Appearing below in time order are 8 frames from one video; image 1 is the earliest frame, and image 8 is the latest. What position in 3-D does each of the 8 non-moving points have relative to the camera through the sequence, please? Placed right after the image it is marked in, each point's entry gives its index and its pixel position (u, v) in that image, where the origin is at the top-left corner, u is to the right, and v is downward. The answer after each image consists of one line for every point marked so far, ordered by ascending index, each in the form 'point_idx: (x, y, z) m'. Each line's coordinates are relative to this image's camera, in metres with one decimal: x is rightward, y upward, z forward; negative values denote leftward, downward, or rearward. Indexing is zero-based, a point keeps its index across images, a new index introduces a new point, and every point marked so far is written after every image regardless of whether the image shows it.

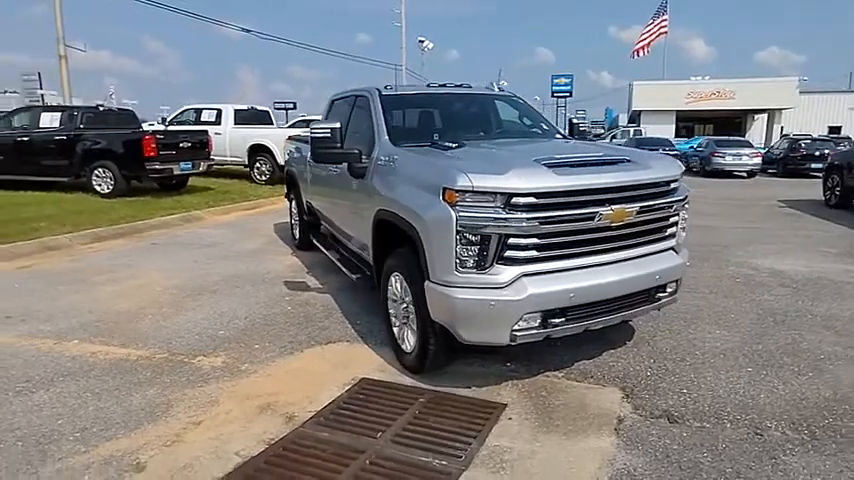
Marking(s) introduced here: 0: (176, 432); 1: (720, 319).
0: (-1.7, -1.3, +3.4) m
1: (+2.7, -0.7, +4.7) m
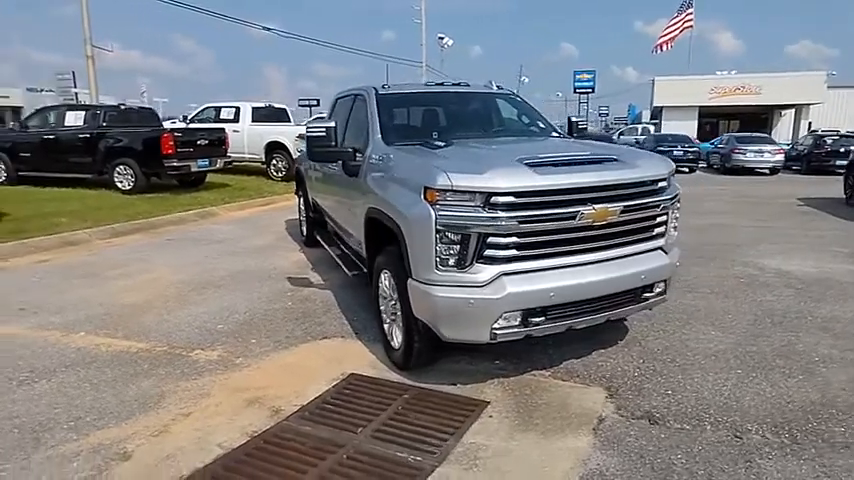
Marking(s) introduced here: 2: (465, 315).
0: (-1.8, -1.3, +3.5) m
1: (+2.6, -0.7, +4.6) m
2: (+0.2, -0.5, +3.3) m
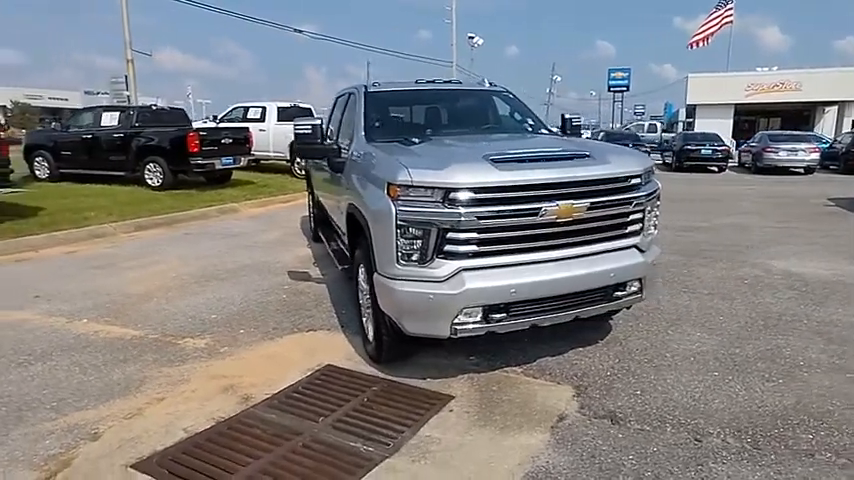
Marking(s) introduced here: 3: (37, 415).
0: (-2.0, -1.2, +3.6) m
1: (+2.4, -0.7, +4.4) m
2: (0.0, -0.5, +3.3) m
3: (-2.7, -1.2, +3.5) m
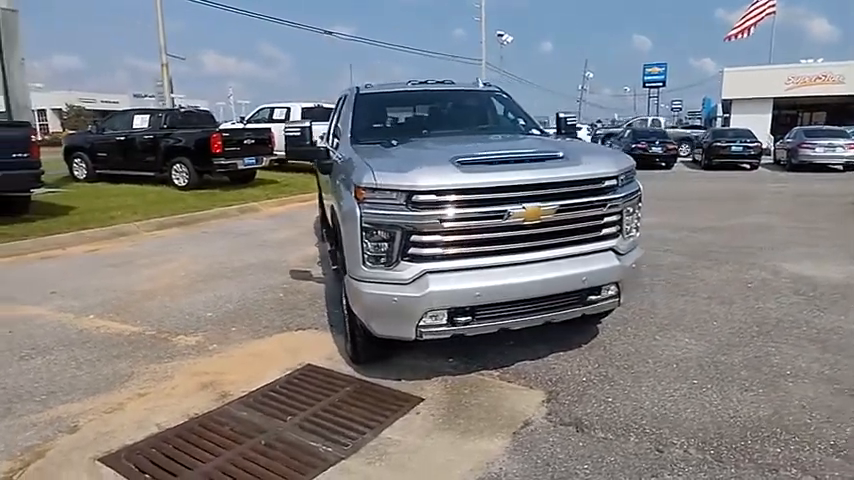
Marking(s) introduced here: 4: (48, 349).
0: (-2.2, -1.2, +3.7) m
1: (+2.3, -0.7, +4.3) m
2: (-0.2, -0.5, +3.3) m
3: (-2.9, -1.2, +3.7) m
4: (-3.5, -1.0, +4.7) m
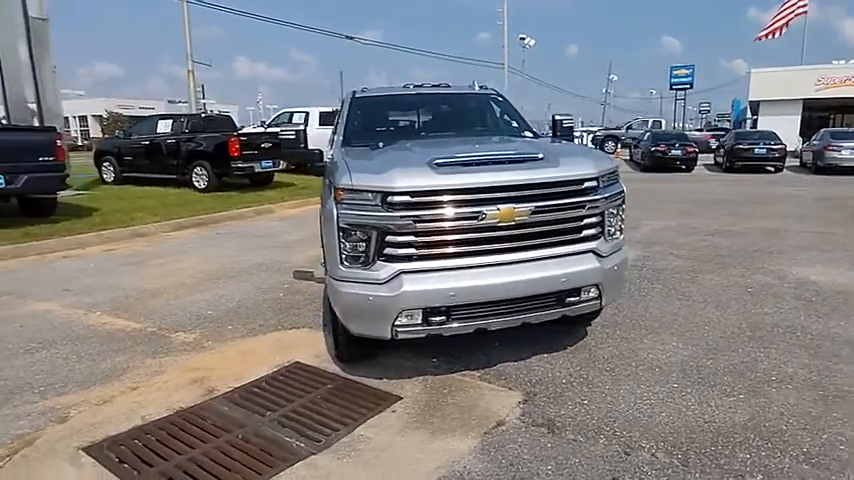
0: (-2.4, -1.2, +3.8) m
1: (+2.2, -0.7, +4.2) m
2: (-0.4, -0.5, +3.3) m
3: (-3.1, -1.2, +3.8) m
4: (-3.6, -1.0, +4.9) m
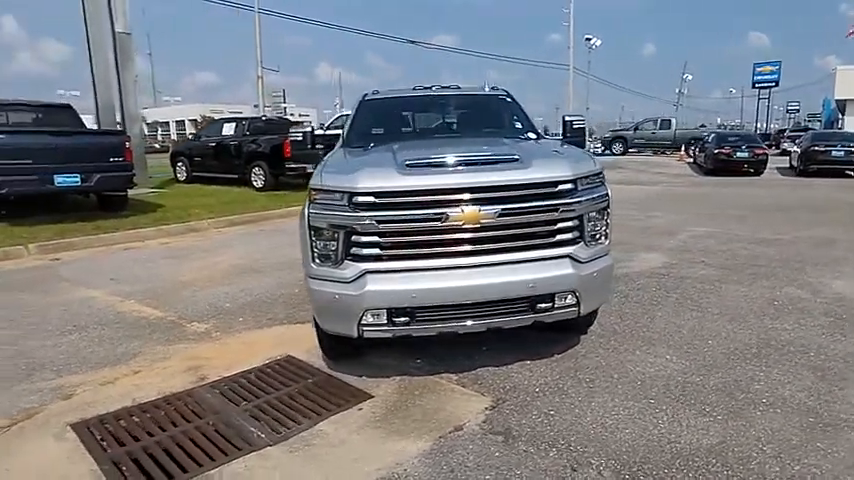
0: (-2.5, -1.1, +4.1) m
1: (+2.0, -0.8, +3.9) m
2: (-0.6, -0.5, +3.4) m
3: (-3.2, -1.1, +4.2) m
4: (-3.6, -0.9, +5.4) m
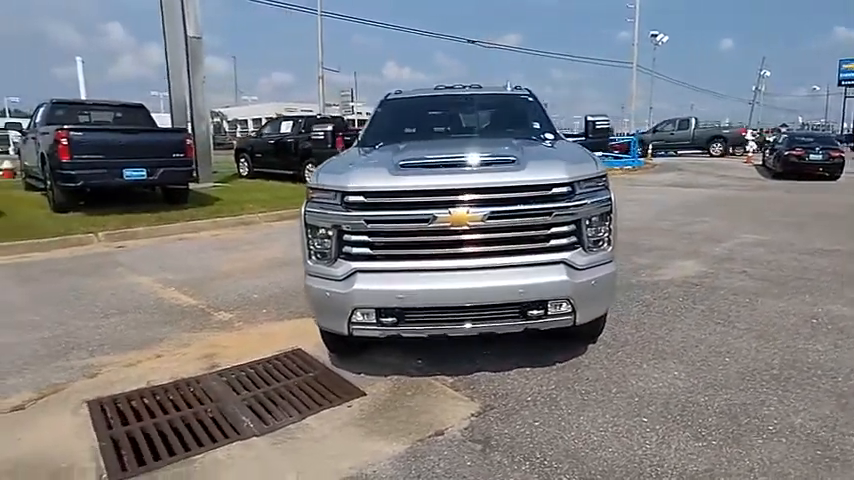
0: (-2.5, -1.0, +4.4) m
1: (+2.0, -0.9, +3.6) m
2: (-0.7, -0.4, +3.4) m
3: (-3.2, -1.0, +4.6) m
4: (-3.4, -0.8, +5.8) m
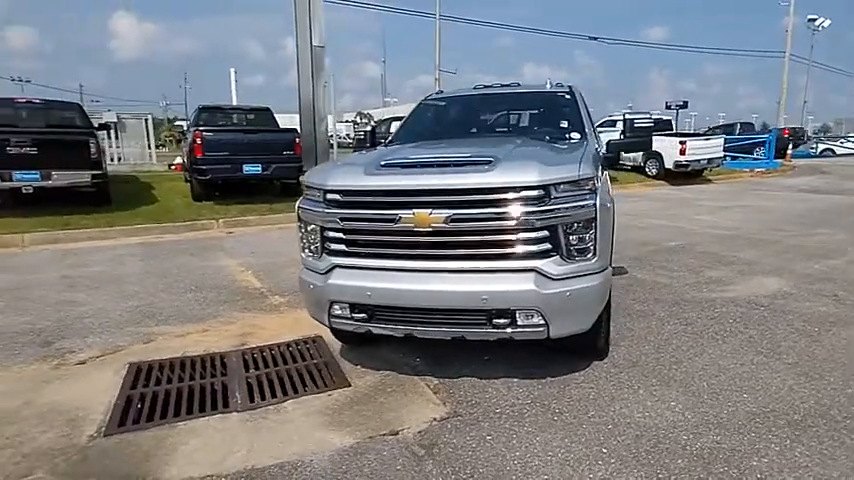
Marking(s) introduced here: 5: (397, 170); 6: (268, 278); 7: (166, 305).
0: (-2.4, -0.9, +5.0) m
1: (+1.8, -1.0, +3.2) m
2: (-0.8, -0.4, +3.6) m
3: (-3.0, -0.9, +5.3) m
4: (-2.9, -0.7, +6.5) m
5: (-0.2, +0.5, +3.2) m
6: (-2.2, -0.5, +6.9) m
7: (-3.1, -0.8, +5.9) m
